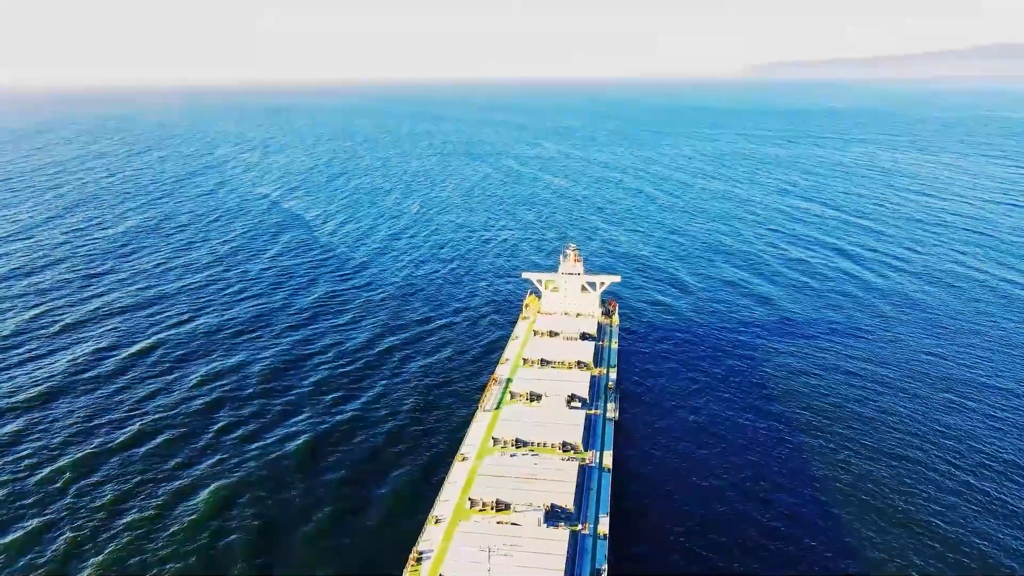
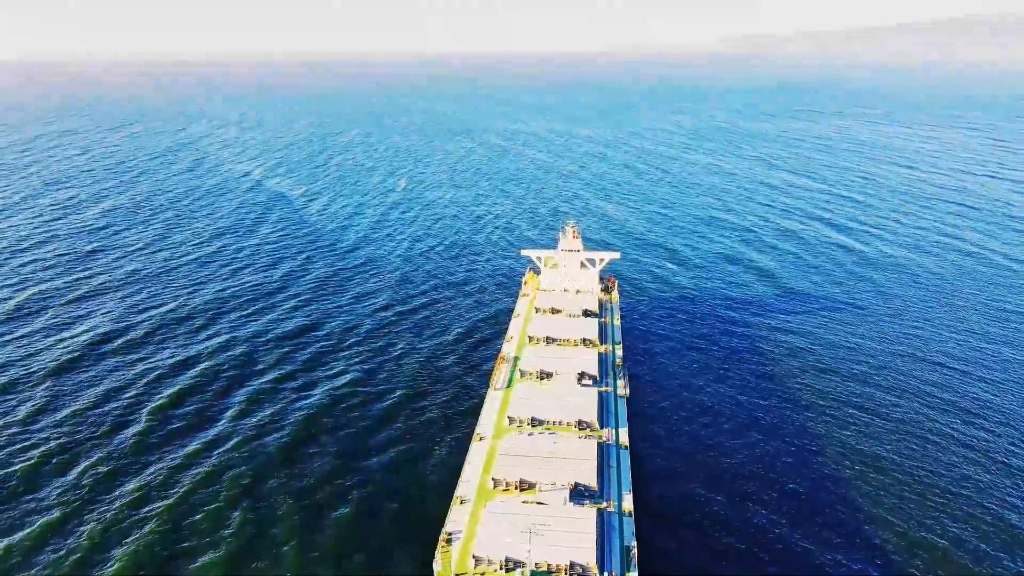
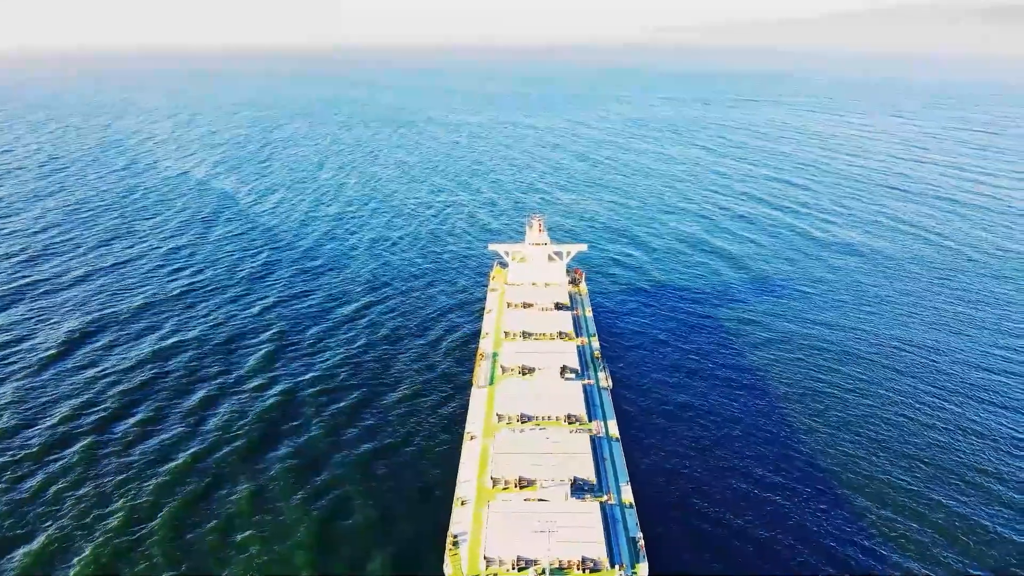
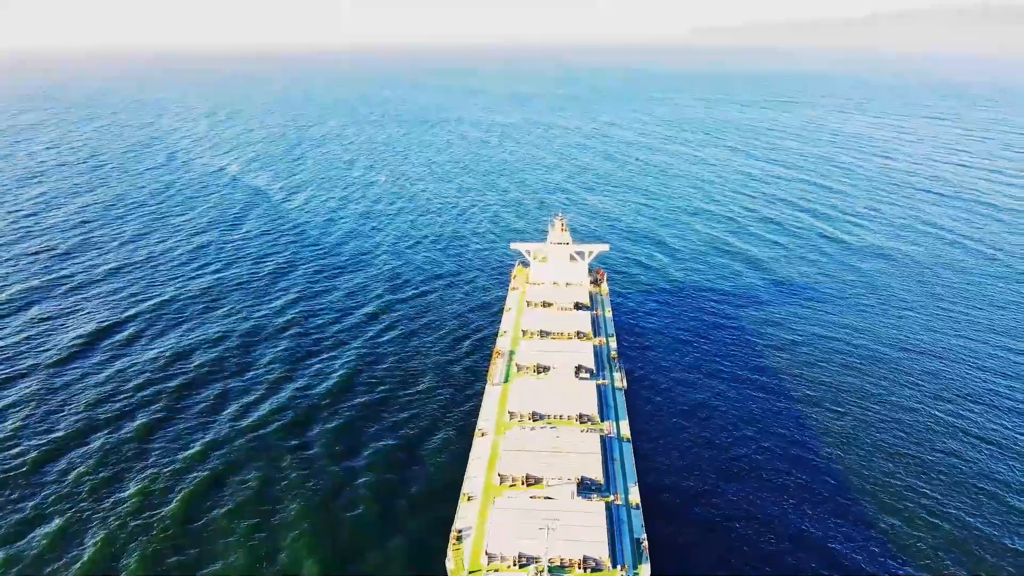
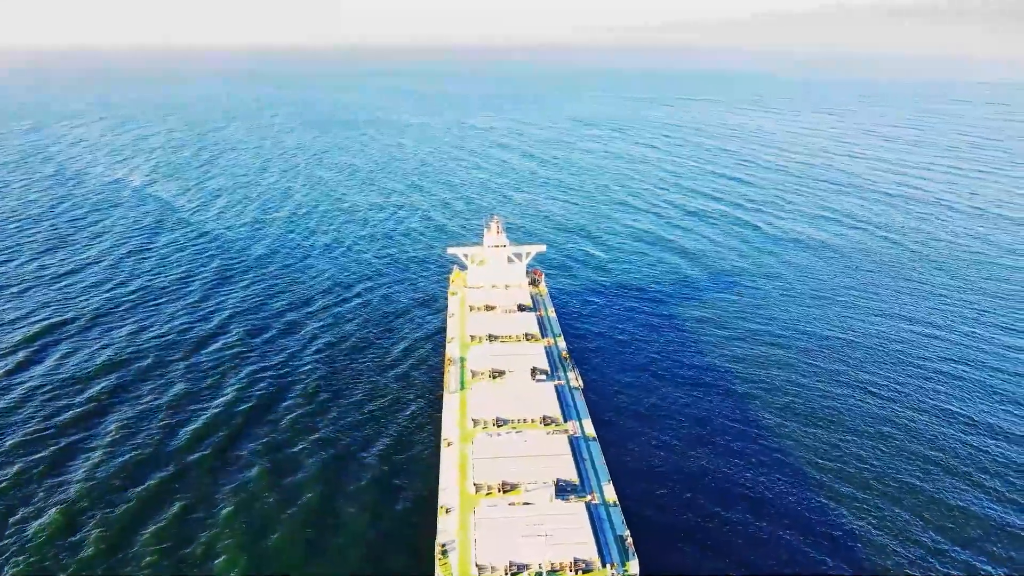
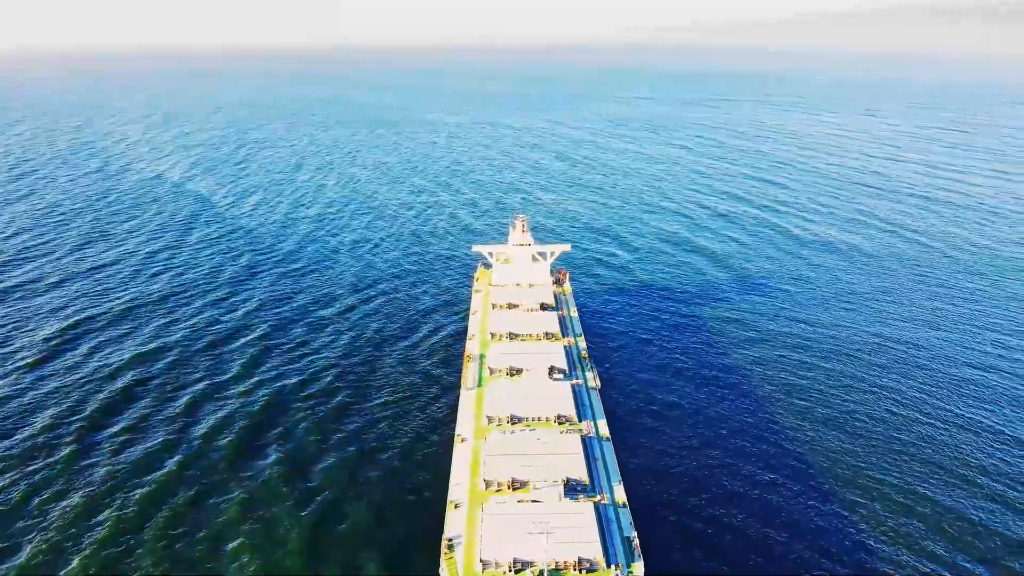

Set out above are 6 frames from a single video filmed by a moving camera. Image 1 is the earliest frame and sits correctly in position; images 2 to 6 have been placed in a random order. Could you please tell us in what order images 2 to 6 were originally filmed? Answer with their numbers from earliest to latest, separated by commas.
2, 4, 3, 6, 5
